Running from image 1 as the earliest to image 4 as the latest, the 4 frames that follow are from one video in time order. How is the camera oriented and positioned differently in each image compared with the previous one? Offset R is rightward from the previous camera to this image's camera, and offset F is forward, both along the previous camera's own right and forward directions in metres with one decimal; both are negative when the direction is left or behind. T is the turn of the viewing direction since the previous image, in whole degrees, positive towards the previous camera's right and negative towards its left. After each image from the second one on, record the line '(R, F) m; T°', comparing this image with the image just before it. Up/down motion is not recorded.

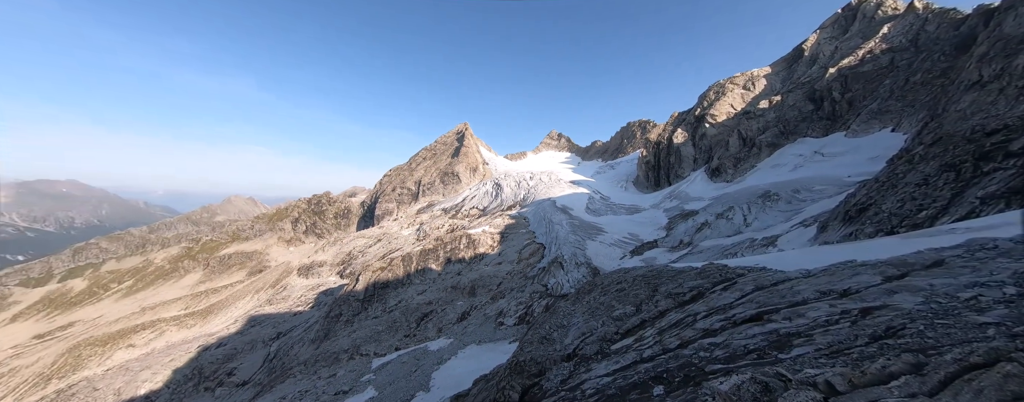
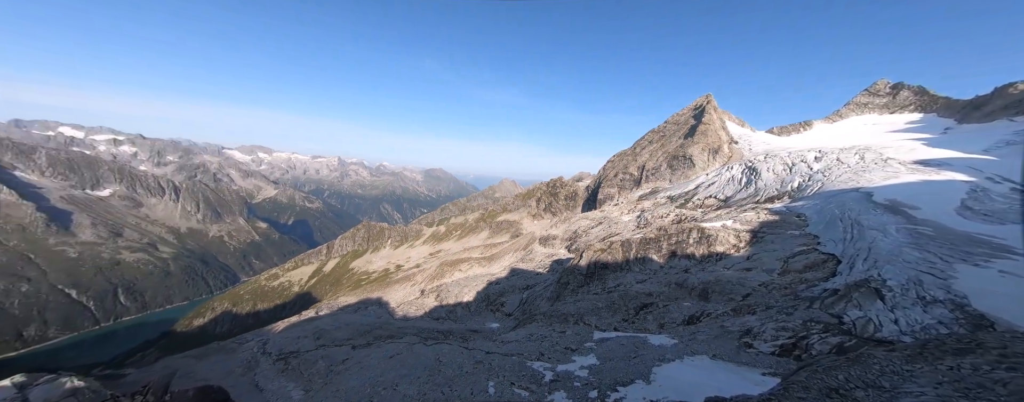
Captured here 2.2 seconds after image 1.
(+0.6, +2.5) m; -40°
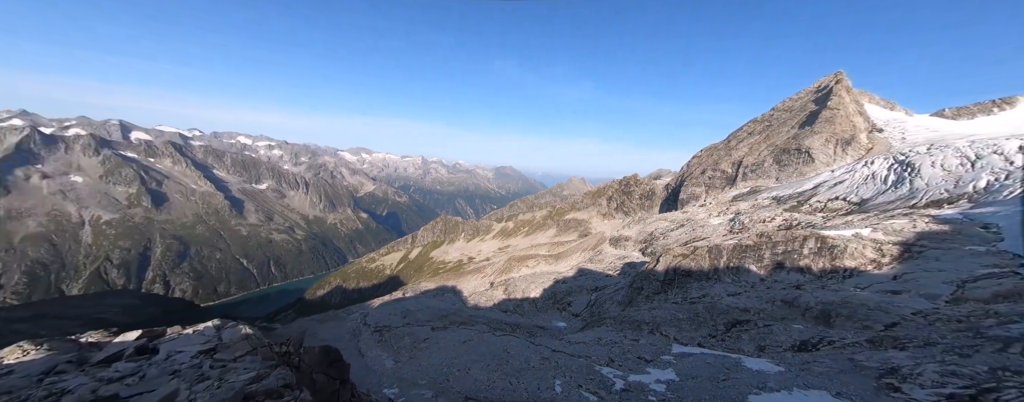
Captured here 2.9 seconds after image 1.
(-0.6, +1.8) m; -11°
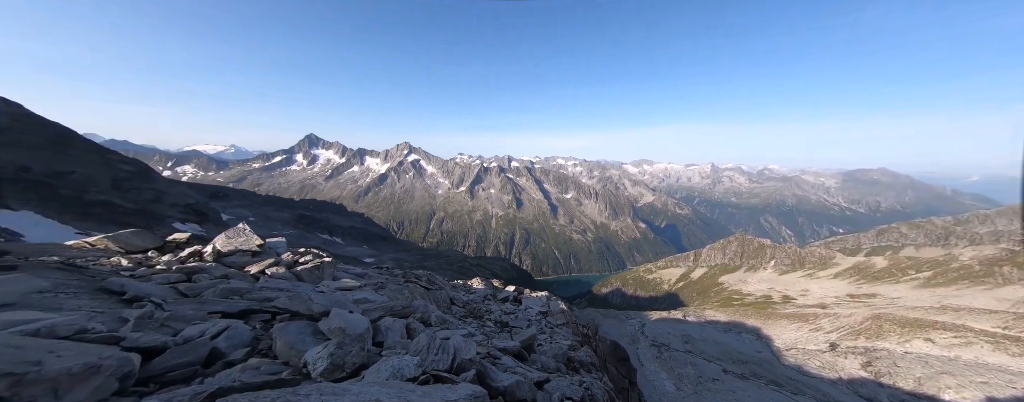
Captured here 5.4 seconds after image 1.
(-8.6, +10.6) m; -44°
